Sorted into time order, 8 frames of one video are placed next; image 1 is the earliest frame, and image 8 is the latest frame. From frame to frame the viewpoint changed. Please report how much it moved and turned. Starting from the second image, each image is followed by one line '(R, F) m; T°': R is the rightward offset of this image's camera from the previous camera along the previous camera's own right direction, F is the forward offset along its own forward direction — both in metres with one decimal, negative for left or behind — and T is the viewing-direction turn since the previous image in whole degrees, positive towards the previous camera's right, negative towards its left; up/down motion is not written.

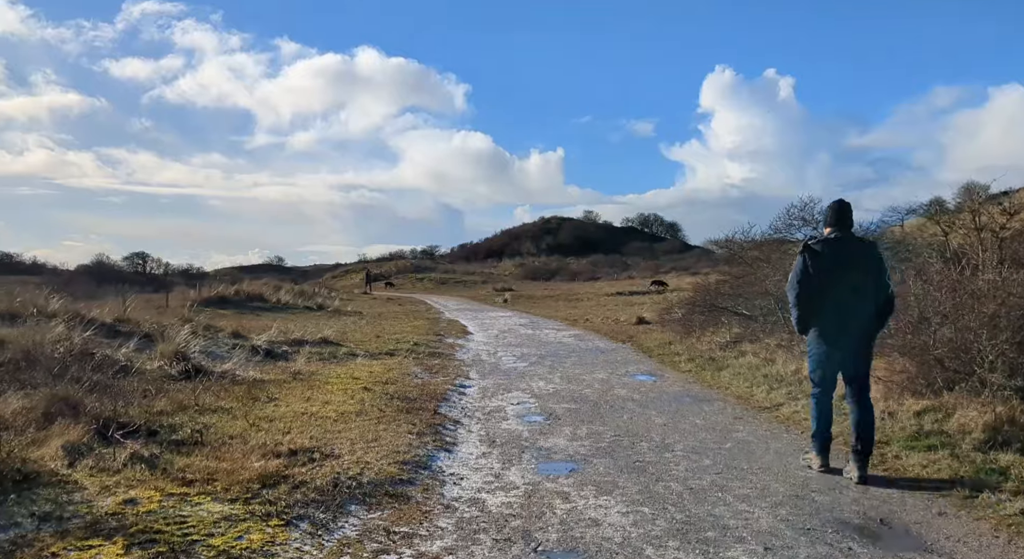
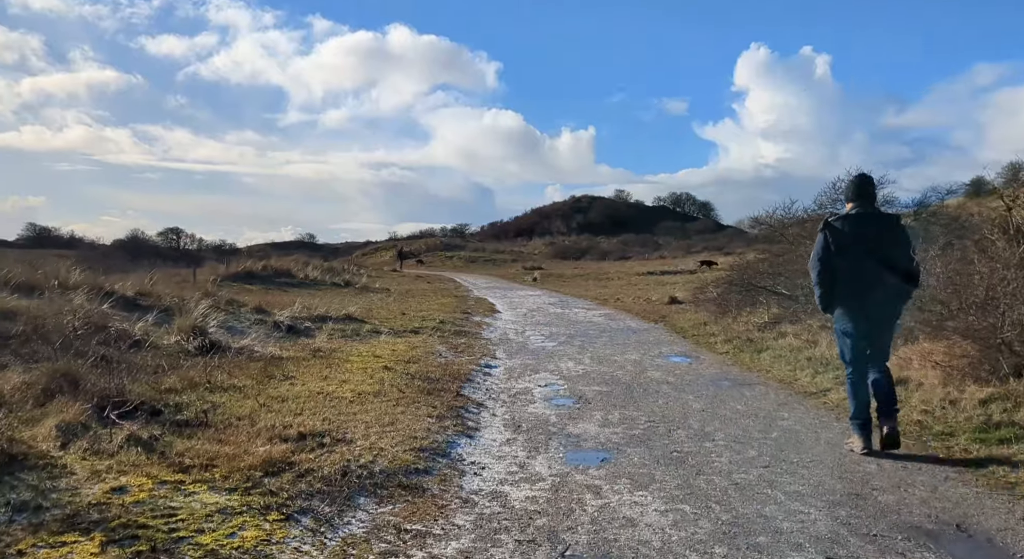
(0.0, +0.5) m; -2°
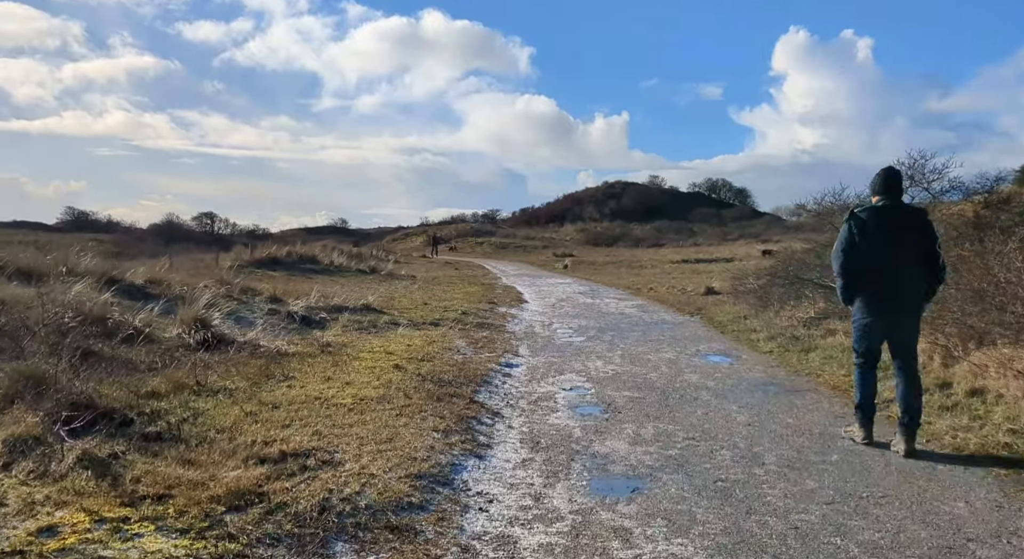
(+0.1, +0.8) m; -2°
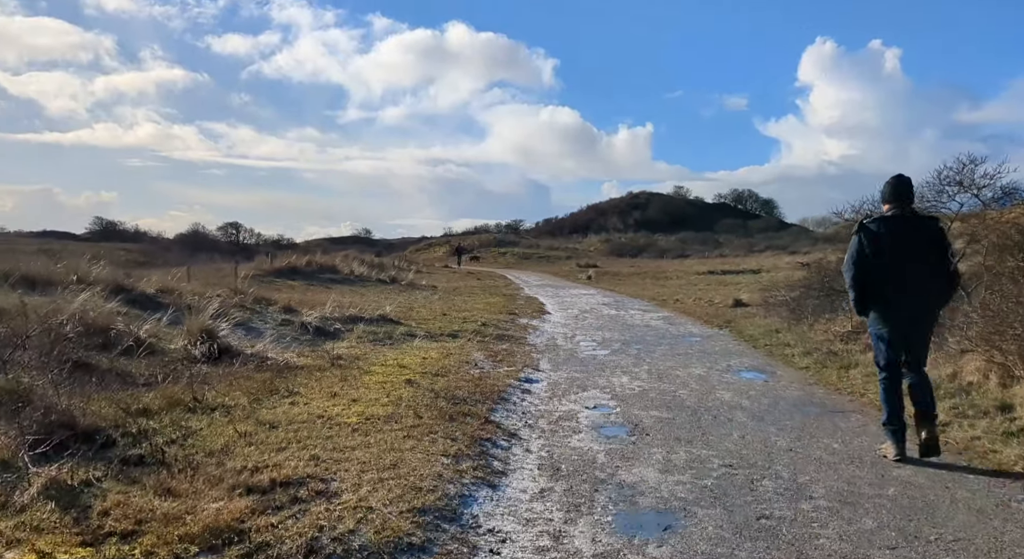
(0.0, +0.5) m; -2°
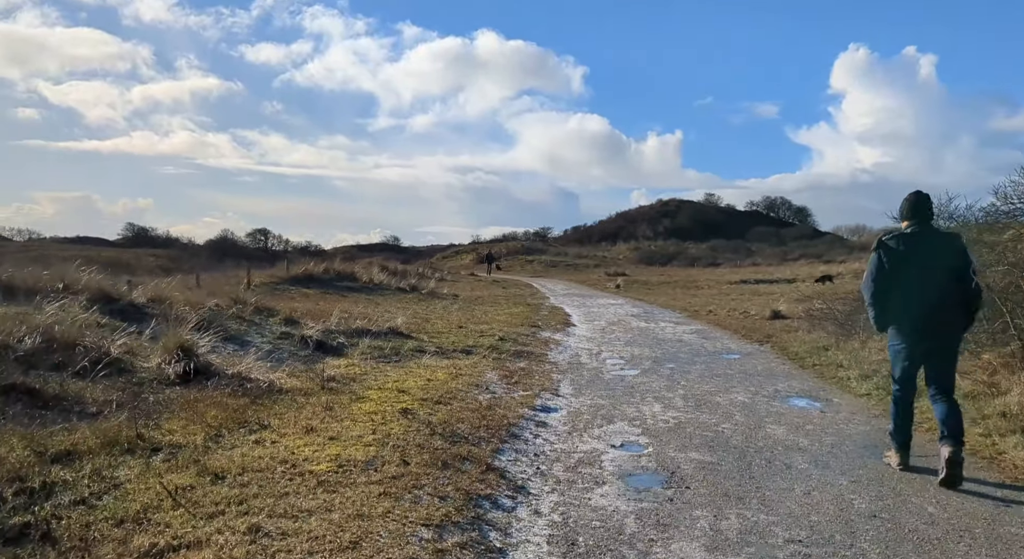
(+0.1, +1.1) m; -2°
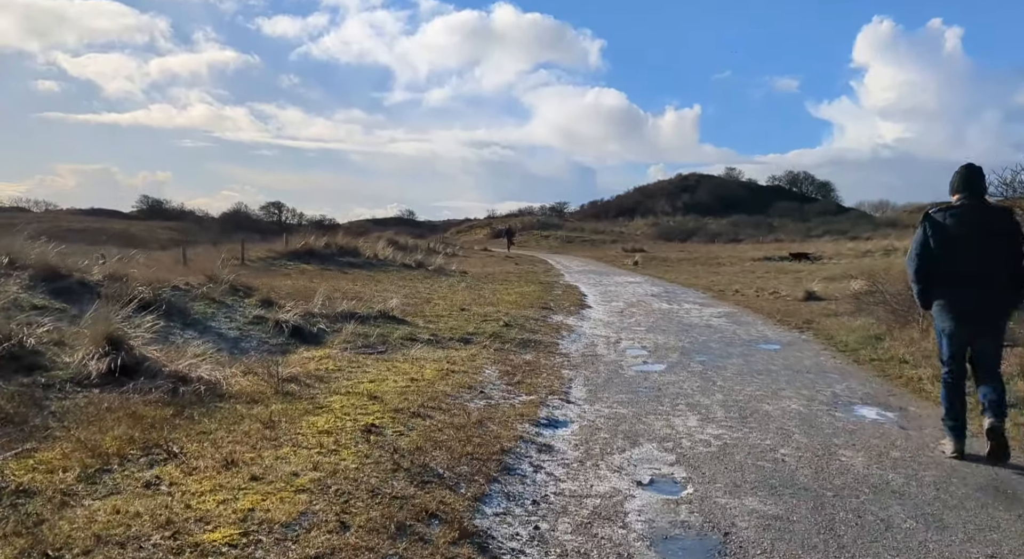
(+0.1, +1.5) m; -1°
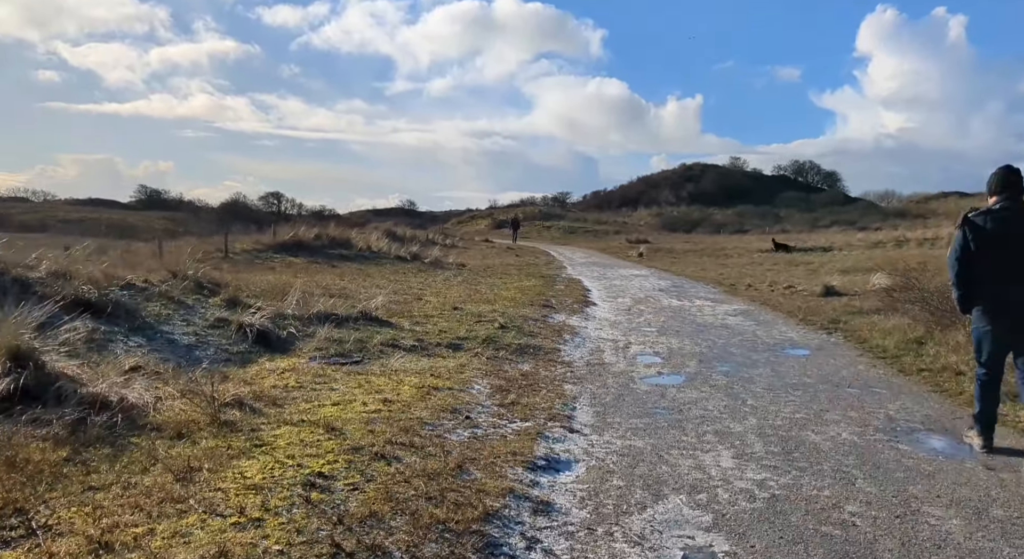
(+0.1, +1.2) m; 0°
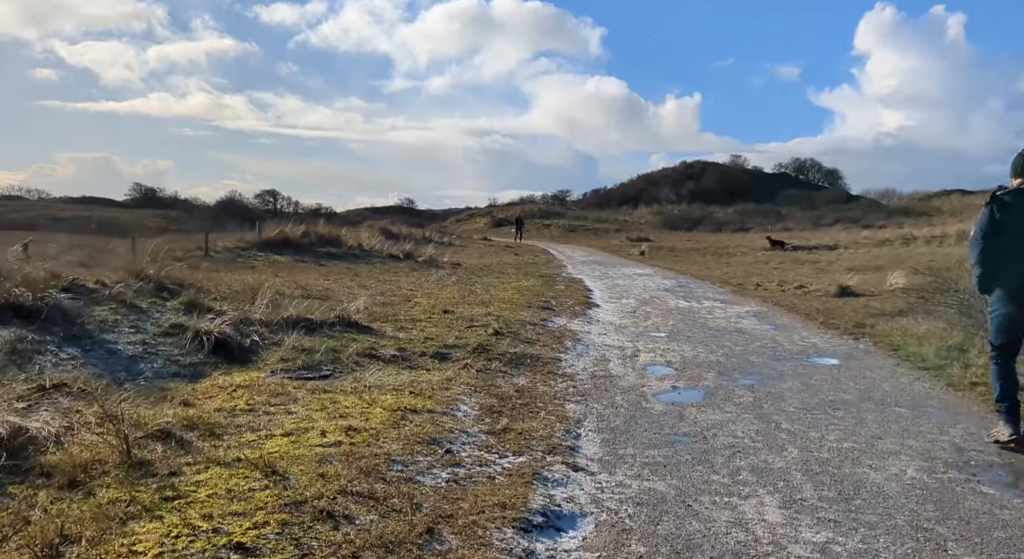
(+0.1, +1.0) m; 0°
